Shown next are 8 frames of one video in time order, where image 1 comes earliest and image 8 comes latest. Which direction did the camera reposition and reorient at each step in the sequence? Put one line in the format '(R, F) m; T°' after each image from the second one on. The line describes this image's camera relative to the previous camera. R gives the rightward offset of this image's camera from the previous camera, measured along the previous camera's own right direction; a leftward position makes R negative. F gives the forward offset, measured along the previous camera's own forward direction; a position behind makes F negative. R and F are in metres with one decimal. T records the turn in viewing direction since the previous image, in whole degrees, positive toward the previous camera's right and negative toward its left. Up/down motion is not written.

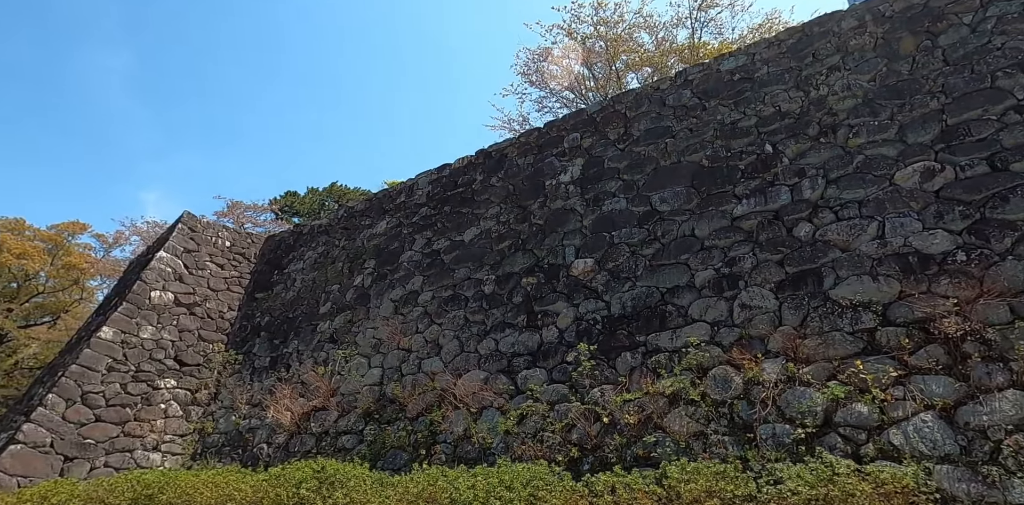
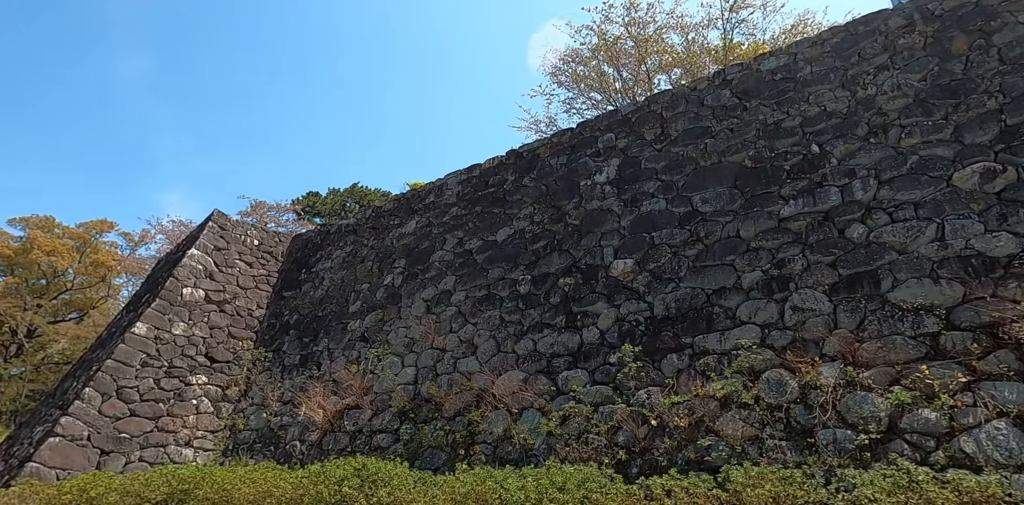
(-0.2, 0.0) m; -1°
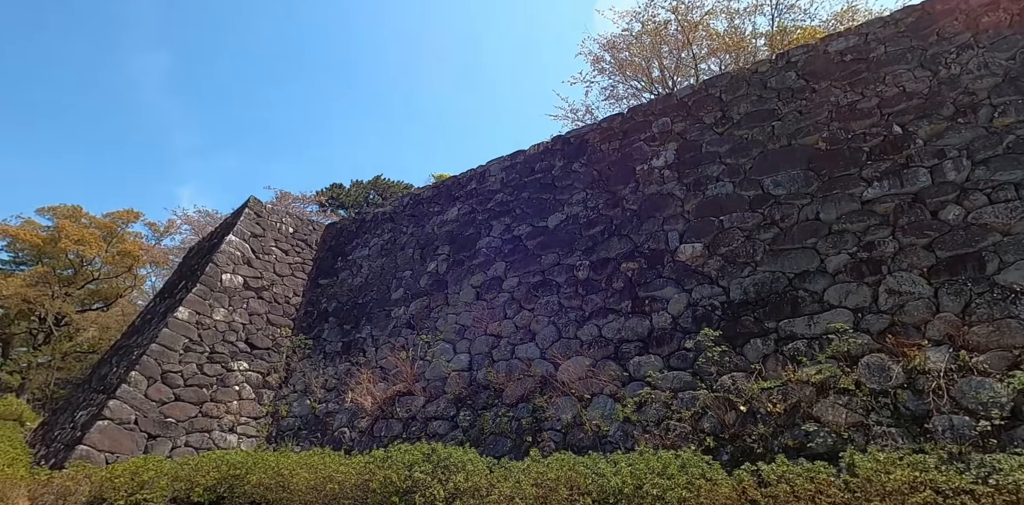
(-0.4, +0.1) m; -1°
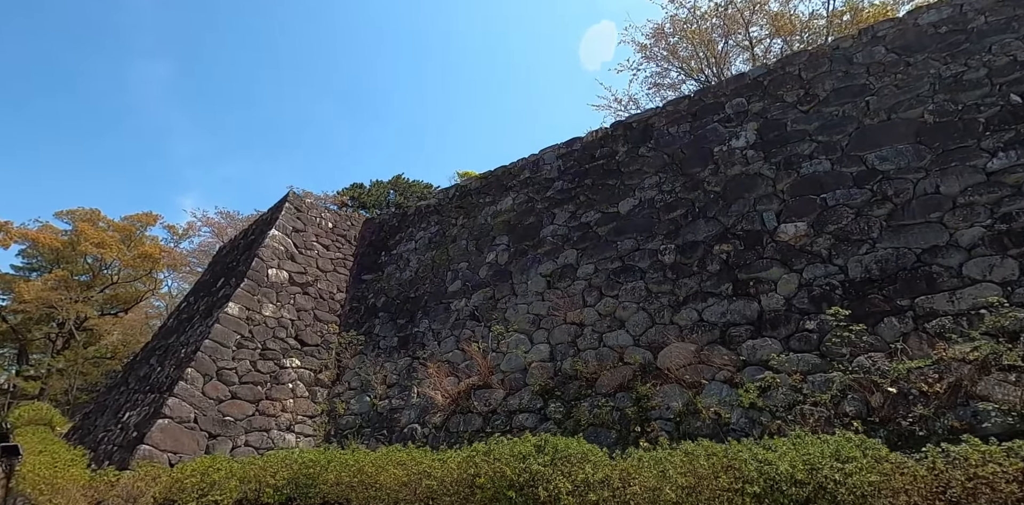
(-0.7, +0.2) m; 0°
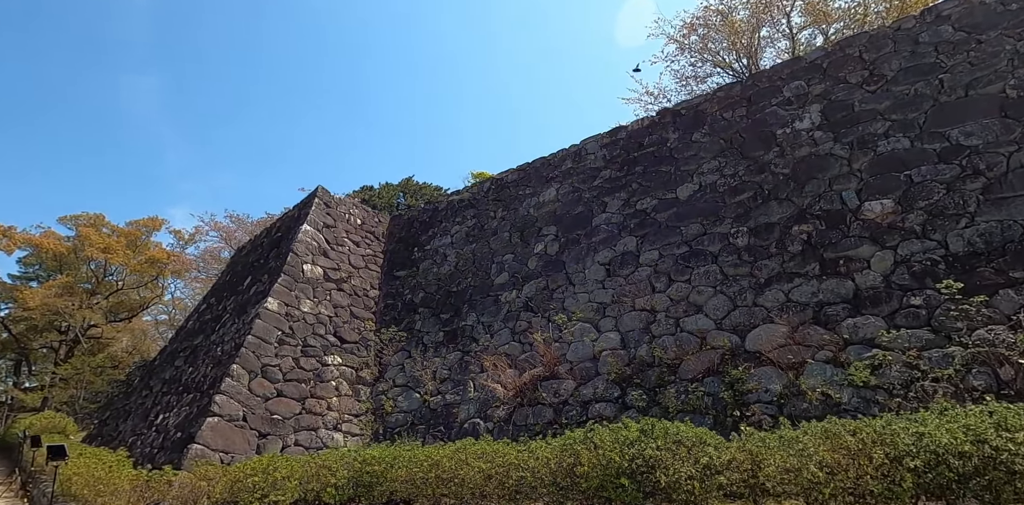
(-0.6, +0.1) m; +1°
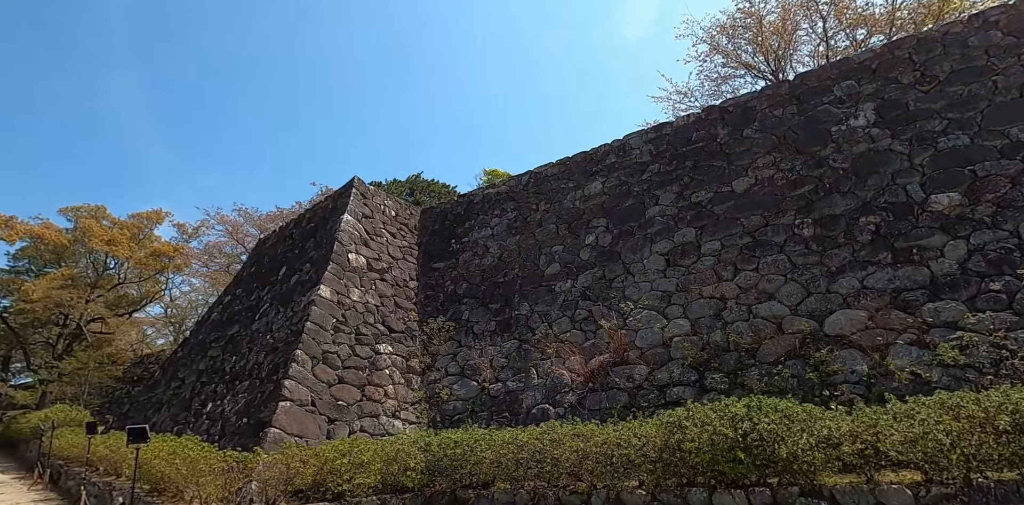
(-0.7, -0.1) m; +2°
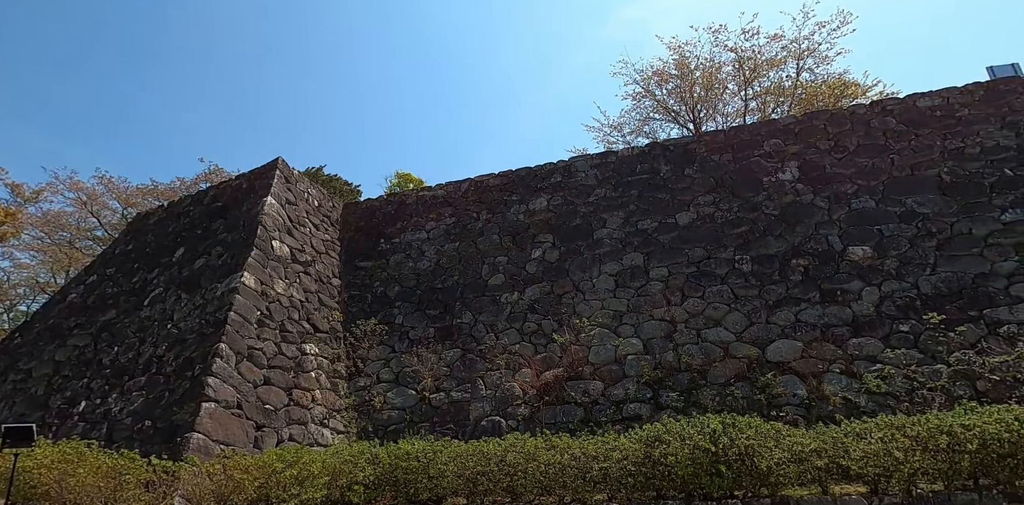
(-0.7, +0.2) m; +13°
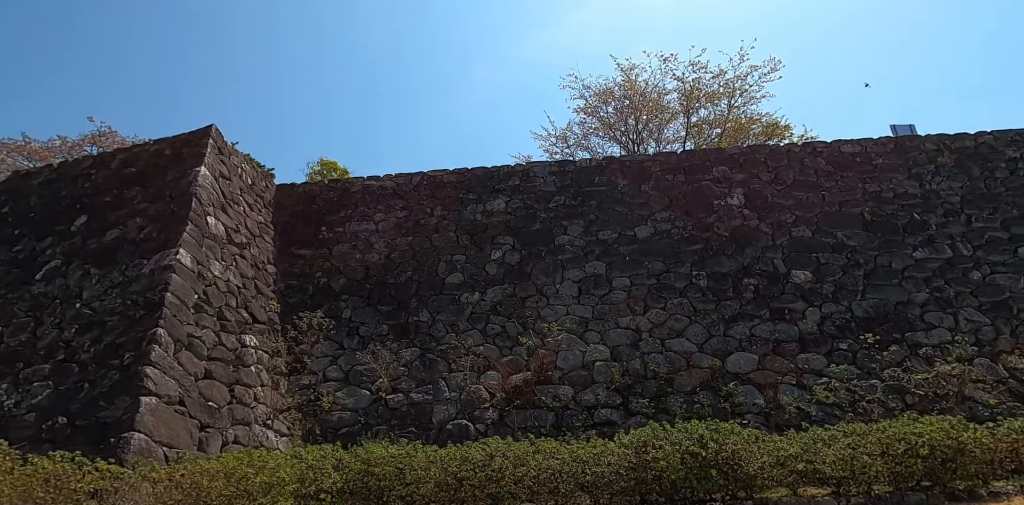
(-0.6, +0.2) m; +11°
